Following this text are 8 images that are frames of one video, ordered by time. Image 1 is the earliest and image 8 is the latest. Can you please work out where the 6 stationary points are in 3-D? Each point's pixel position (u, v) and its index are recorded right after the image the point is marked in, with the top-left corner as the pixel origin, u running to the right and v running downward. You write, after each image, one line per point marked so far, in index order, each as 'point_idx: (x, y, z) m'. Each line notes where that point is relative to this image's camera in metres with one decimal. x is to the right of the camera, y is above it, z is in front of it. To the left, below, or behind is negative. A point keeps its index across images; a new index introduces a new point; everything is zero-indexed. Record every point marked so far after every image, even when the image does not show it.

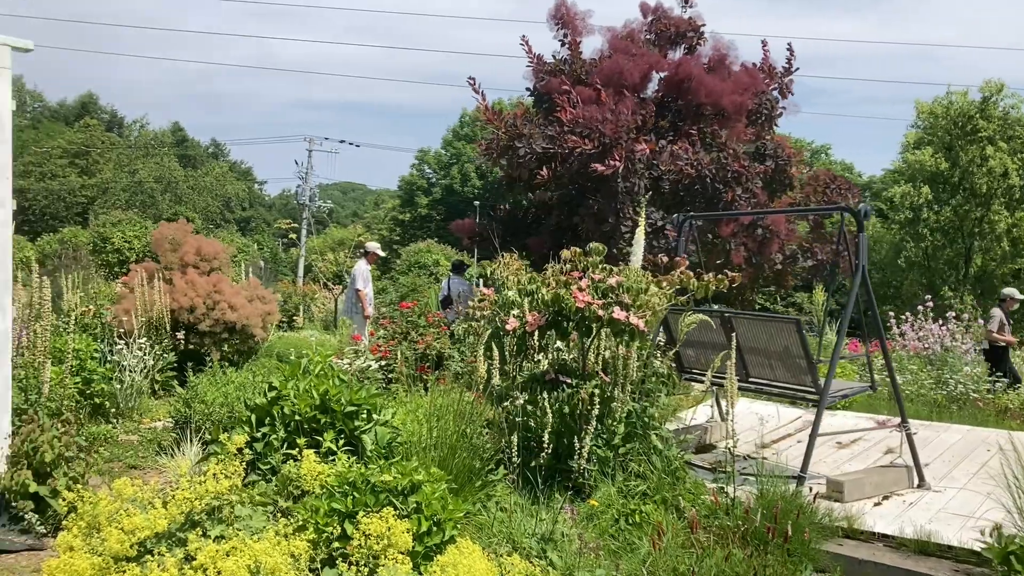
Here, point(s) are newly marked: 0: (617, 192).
0: (+0.8, +0.8, +6.9) m
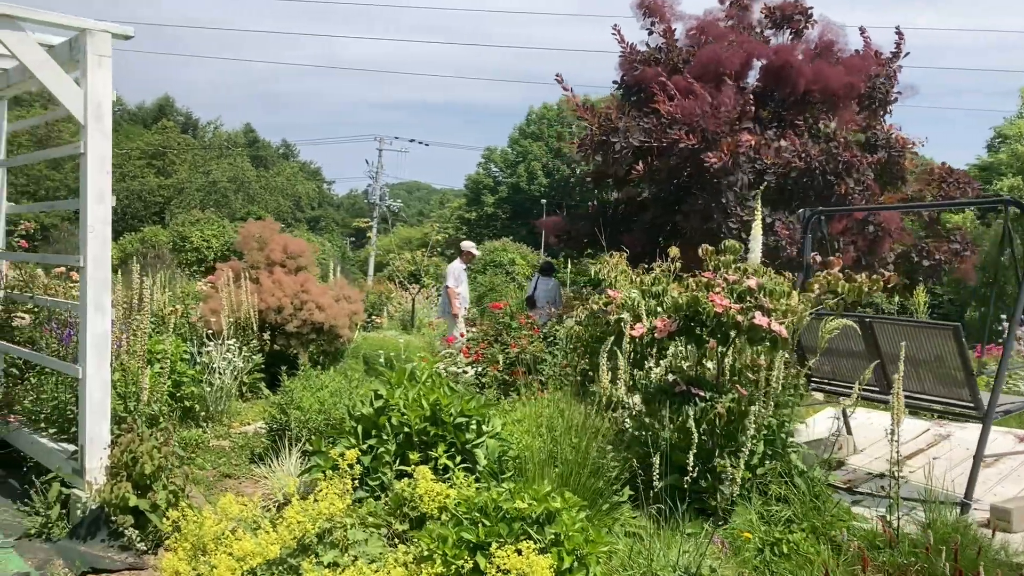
0: (+1.5, +0.8, +6.5) m
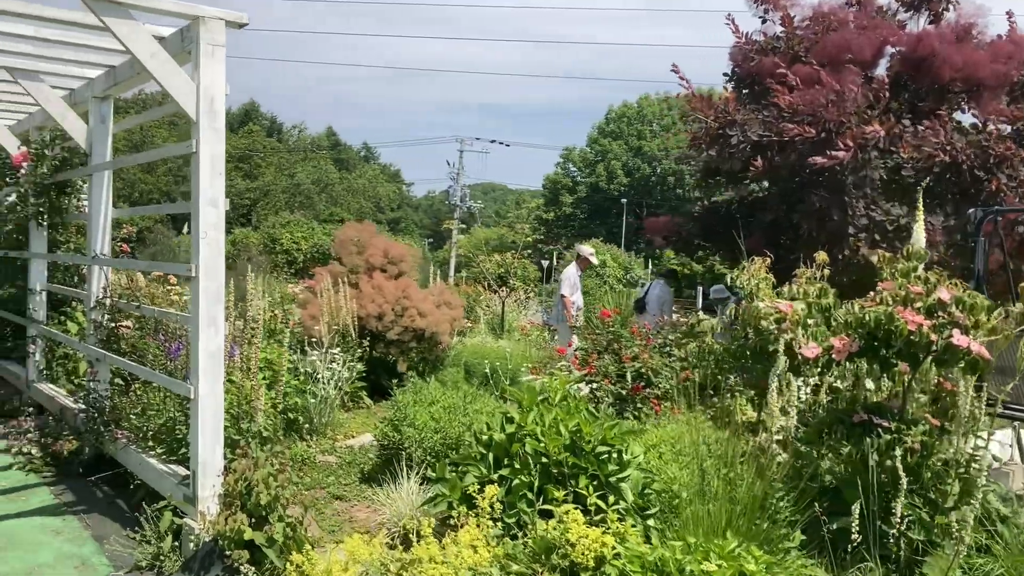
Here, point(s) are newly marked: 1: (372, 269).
0: (+2.3, +0.7, +5.9) m
1: (-1.1, +0.1, +6.9) m
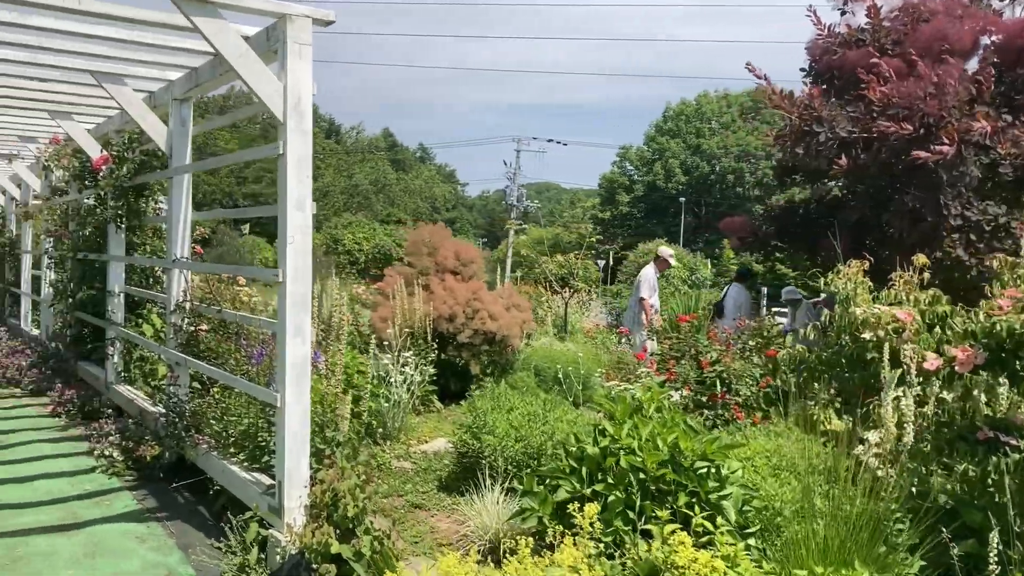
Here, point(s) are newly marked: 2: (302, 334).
0: (+2.8, +0.7, +5.6) m
1: (-0.6, +0.1, +6.8) m
2: (-0.7, -0.2, +2.9) m
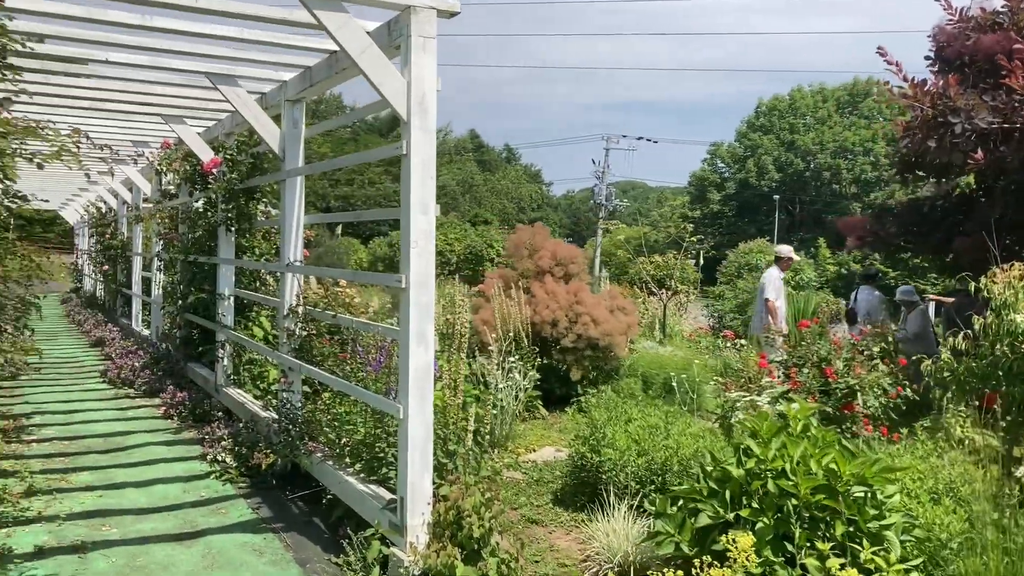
0: (+3.5, +0.7, +5.1) m
1: (+0.3, +0.1, +6.6) m
2: (-0.3, -0.2, +2.8) m
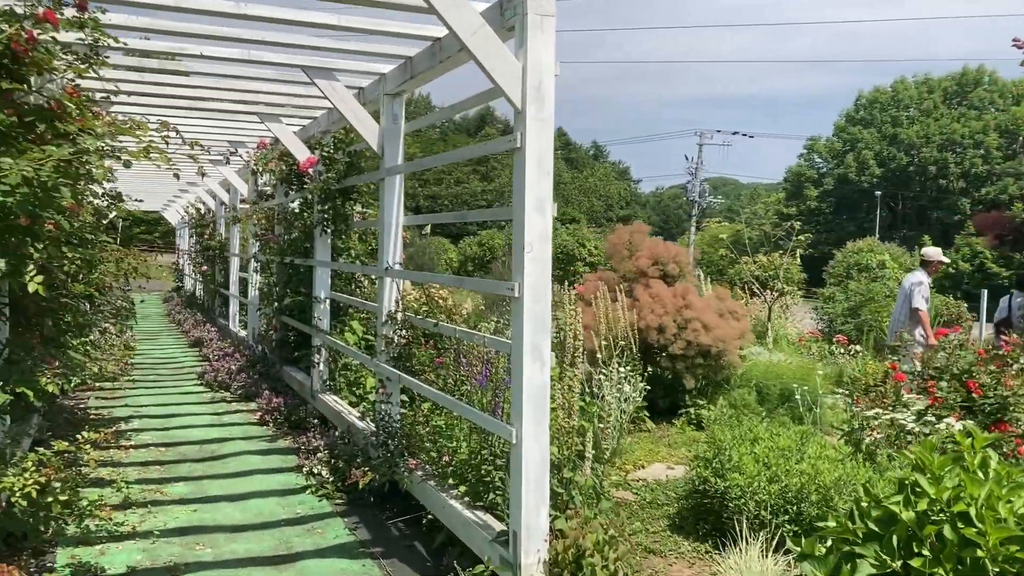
0: (+4.1, +0.6, +4.4) m
1: (+1.0, +0.1, +6.3) m
2: (+0.1, -0.2, +2.5) m
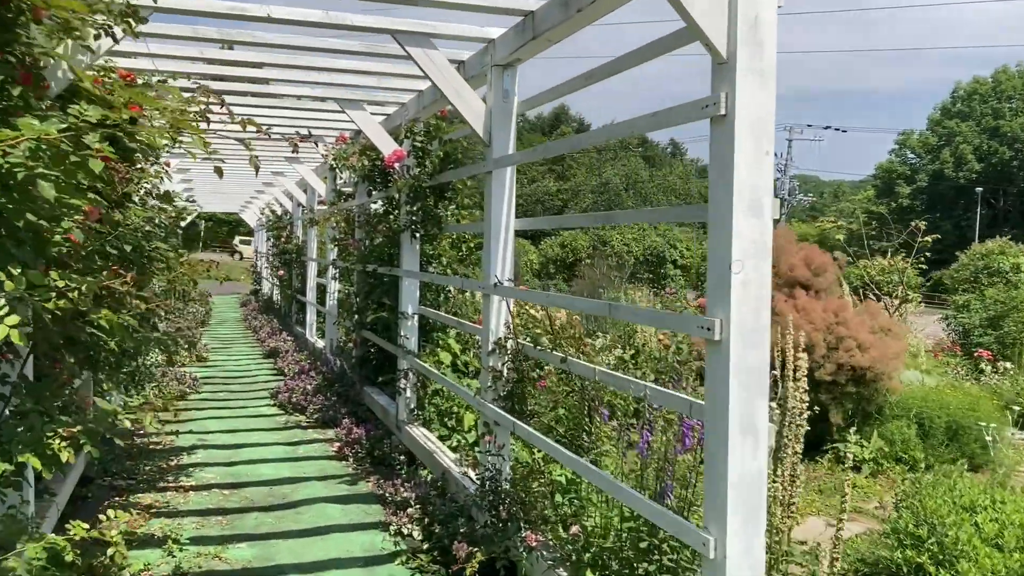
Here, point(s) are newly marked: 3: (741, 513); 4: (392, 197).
0: (+4.6, +0.5, +3.3) m
1: (+1.7, 0.0, +5.4) m
2: (+0.5, -0.3, +1.7) m
3: (+0.4, -0.4, +1.7) m
4: (-0.6, +0.5, +4.6) m
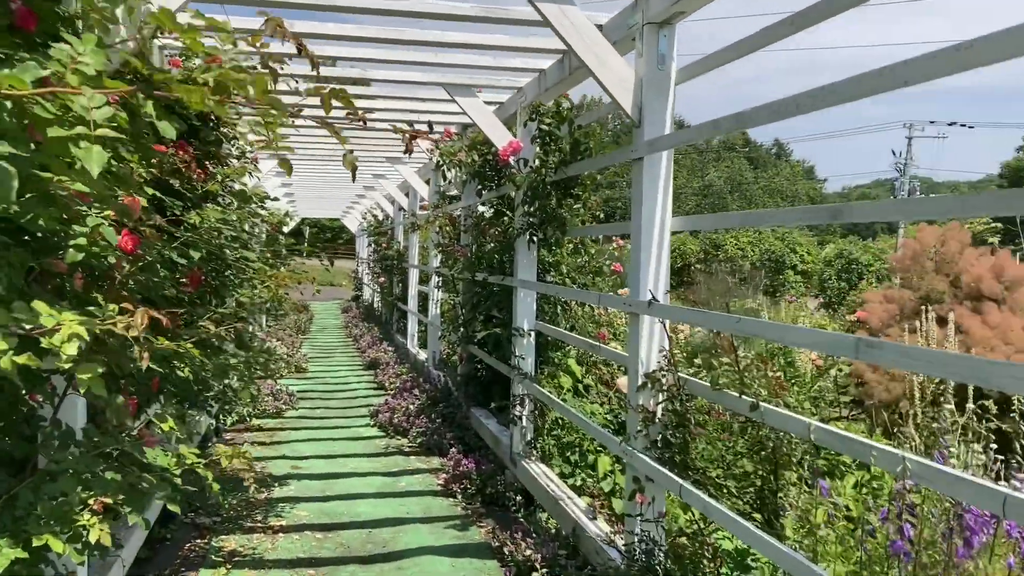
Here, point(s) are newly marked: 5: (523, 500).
0: (+5.1, +0.5, +2.1) m
1: (+2.4, -0.1, +4.5) m
2: (+0.7, -0.3, +1.0) m
3: (+0.7, -0.5, +1.0) m
4: (0.0, +0.4, +4.0) m
5: (0.0, -0.9, +3.7) m
